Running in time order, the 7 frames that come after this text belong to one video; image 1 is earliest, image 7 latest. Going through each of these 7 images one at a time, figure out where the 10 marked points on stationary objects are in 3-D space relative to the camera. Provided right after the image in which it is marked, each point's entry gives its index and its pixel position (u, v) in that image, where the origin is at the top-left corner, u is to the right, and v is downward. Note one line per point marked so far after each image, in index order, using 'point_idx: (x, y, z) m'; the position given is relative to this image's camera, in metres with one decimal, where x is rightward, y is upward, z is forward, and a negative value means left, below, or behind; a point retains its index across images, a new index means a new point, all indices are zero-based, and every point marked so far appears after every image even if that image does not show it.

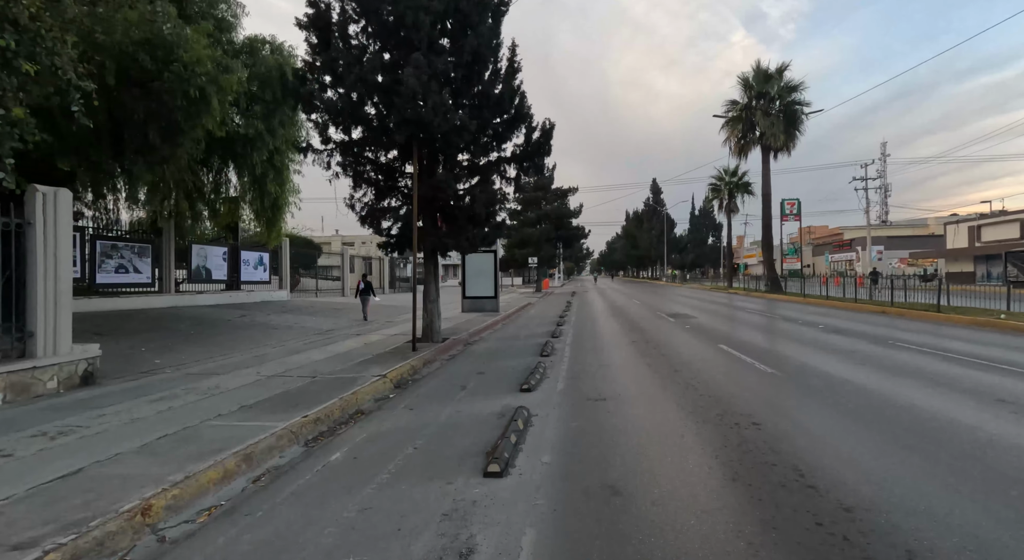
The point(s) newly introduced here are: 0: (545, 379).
0: (+0.5, -1.6, +8.4) m
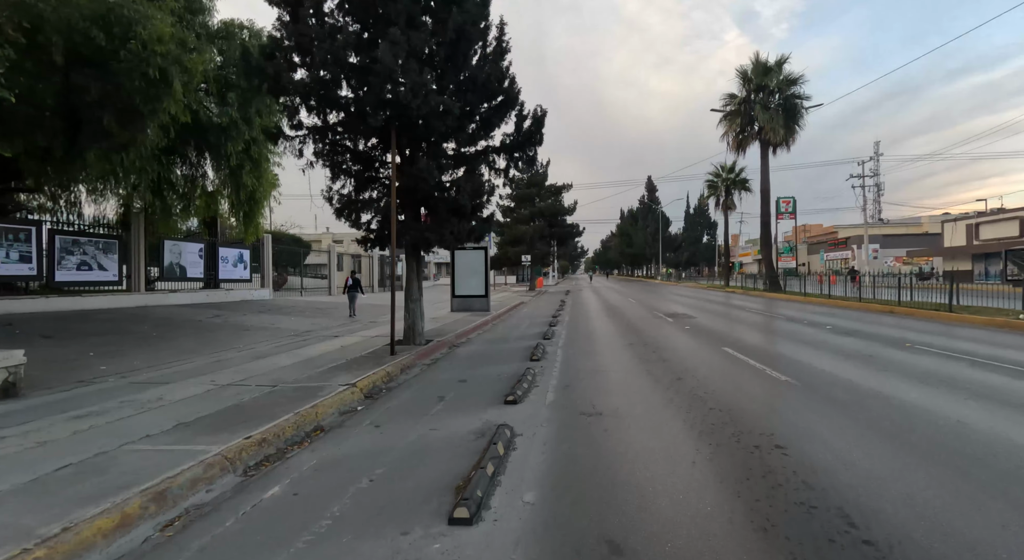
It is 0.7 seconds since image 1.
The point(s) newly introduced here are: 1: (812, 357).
0: (+0.3, -1.5, +7.5) m
1: (+6.0, -1.5, +10.4) m
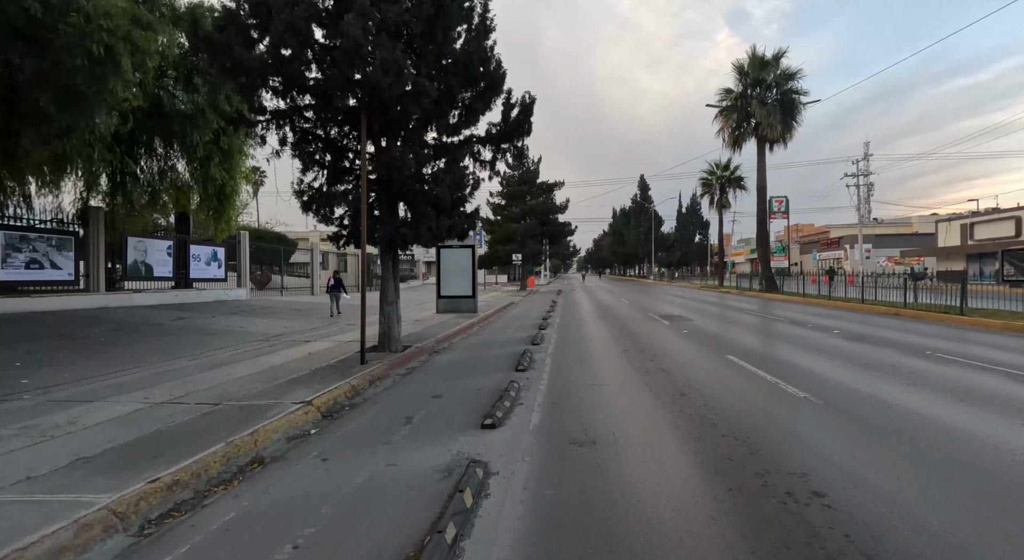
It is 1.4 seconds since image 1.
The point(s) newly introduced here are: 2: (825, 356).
0: (+0.1, -1.6, +6.5) m
1: (+5.7, -1.6, +9.5) m
2: (+6.4, -1.6, +10.9) m
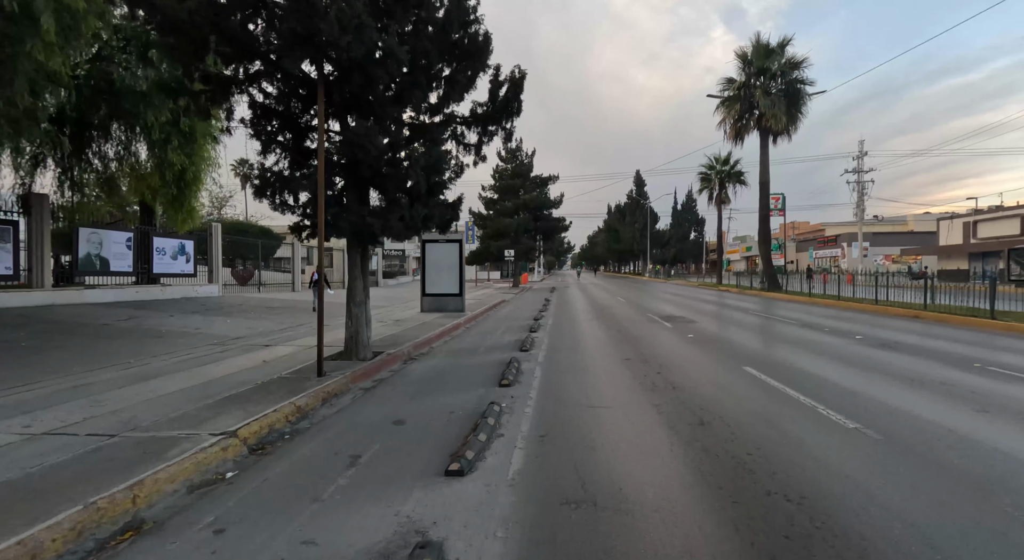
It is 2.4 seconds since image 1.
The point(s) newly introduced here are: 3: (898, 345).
0: (-0.2, -1.6, +5.1) m
1: (+5.4, -1.6, +8.2) m
2: (+6.2, -1.6, +9.6) m
3: (+8.7, -1.5, +11.9) m
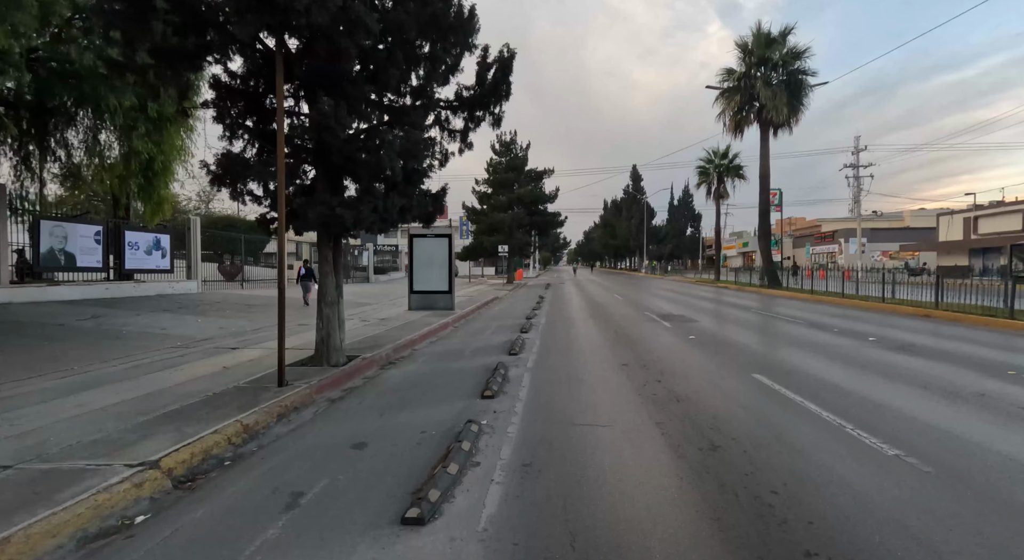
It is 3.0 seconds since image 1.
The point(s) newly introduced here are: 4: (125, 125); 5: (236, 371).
0: (-0.4, -1.6, +4.3) m
1: (+5.2, -1.5, +7.4) m
2: (+5.9, -1.5, +8.8) m
3: (+8.5, -1.4, +11.2) m
4: (-9.9, +3.9, +13.6) m
5: (-4.2, -1.4, +8.2) m
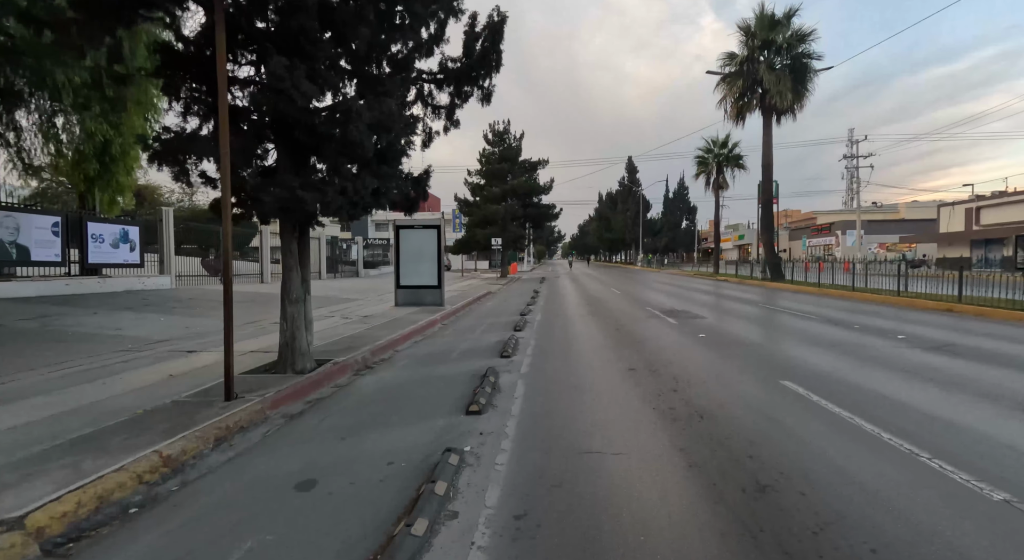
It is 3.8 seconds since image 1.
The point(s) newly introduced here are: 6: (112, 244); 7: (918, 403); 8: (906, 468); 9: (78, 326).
0: (-0.4, -1.5, +3.2) m
1: (+5.1, -1.4, +6.4) m
2: (+5.8, -1.4, +7.8) m
3: (+8.3, -1.3, +10.2) m
4: (-10.1, +4.1, +12.3) m
5: (-4.4, -1.3, +7.1) m
6: (-12.6, +1.1, +16.7) m
7: (+5.0, -1.5, +6.7) m
8: (+3.1, -1.5, +4.3) m
9: (-8.9, -0.9, +10.9) m
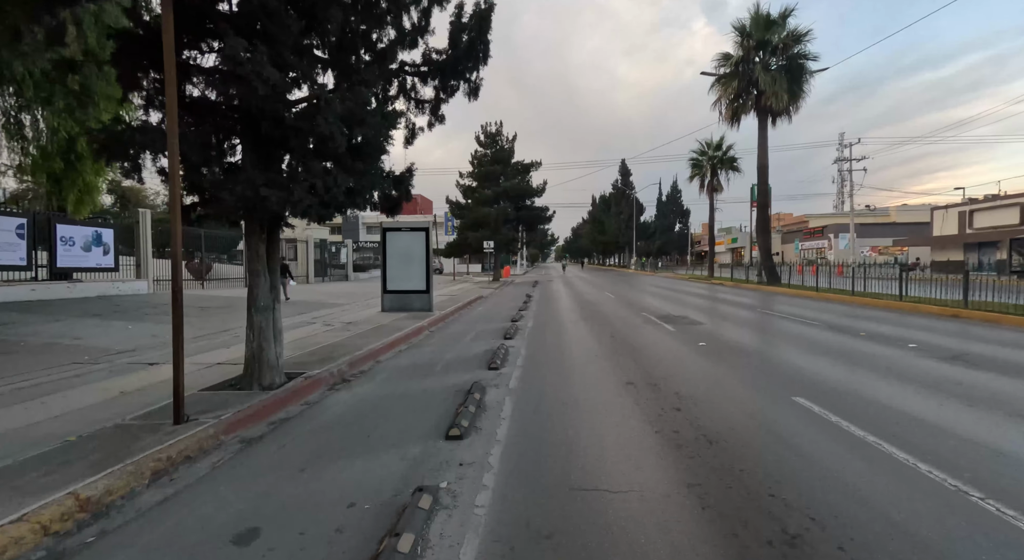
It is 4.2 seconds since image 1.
0: (-0.5, -1.6, +2.6) m
1: (+5.0, -1.5, +5.8) m
2: (+5.7, -1.5, +7.2) m
3: (+8.1, -1.4, +9.6) m
4: (-10.3, +3.9, +11.6) m
5: (-4.5, -1.4, +6.4) m
6: (-12.9, +1.0, +15.9) m
7: (+4.8, -1.5, +6.1) m
8: (+3.0, -1.5, +3.7) m
9: (-9.1, -1.0, +10.2) m
